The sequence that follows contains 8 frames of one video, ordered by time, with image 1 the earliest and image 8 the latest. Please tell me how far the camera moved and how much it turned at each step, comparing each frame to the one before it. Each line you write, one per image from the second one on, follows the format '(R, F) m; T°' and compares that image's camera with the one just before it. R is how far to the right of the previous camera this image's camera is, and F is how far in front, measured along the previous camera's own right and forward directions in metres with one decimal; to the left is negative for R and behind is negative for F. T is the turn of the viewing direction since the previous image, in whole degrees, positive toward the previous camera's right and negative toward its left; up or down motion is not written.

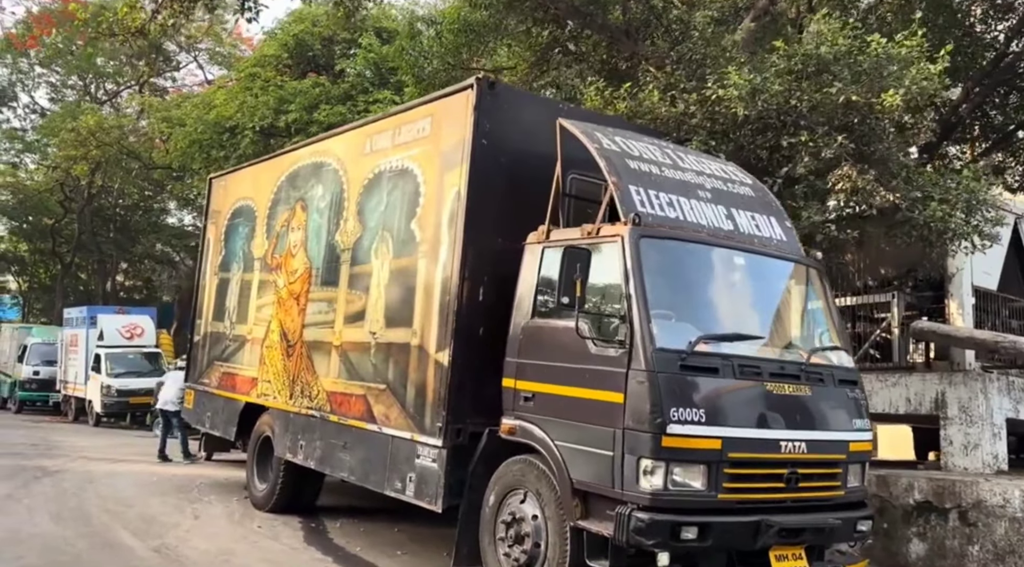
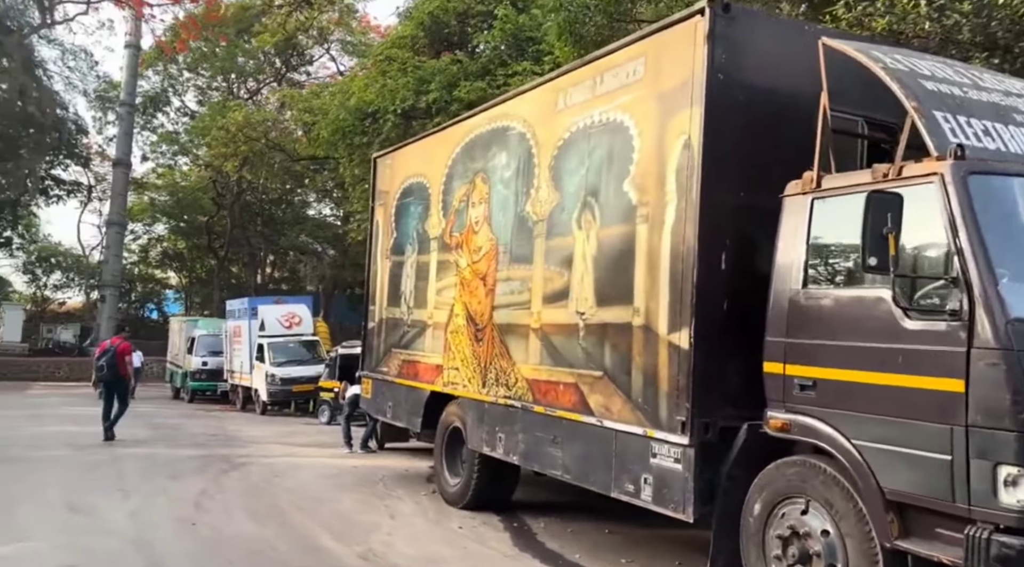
(-0.7, +1.0) m; -8°
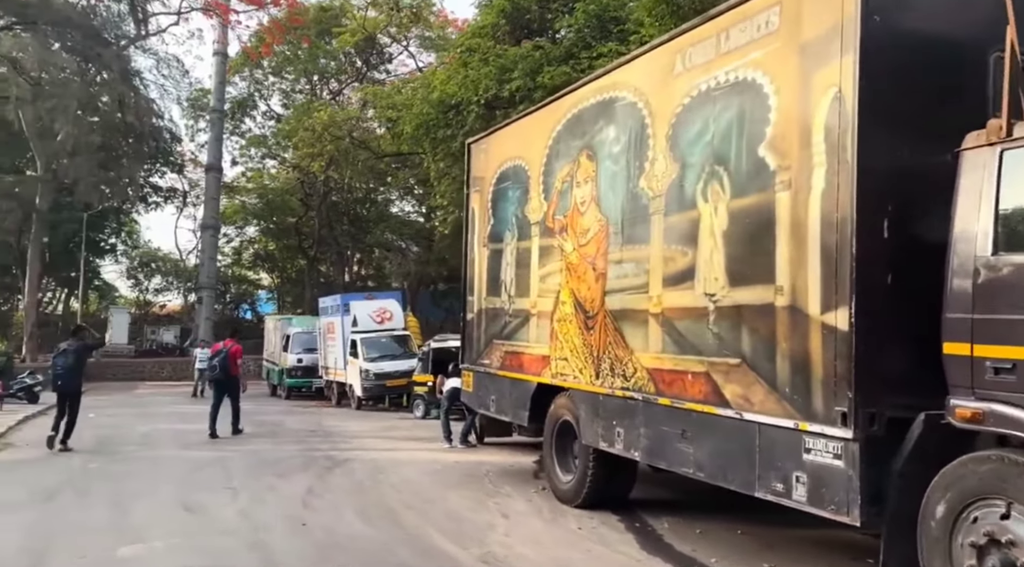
(-0.3, +0.6) m; -5°
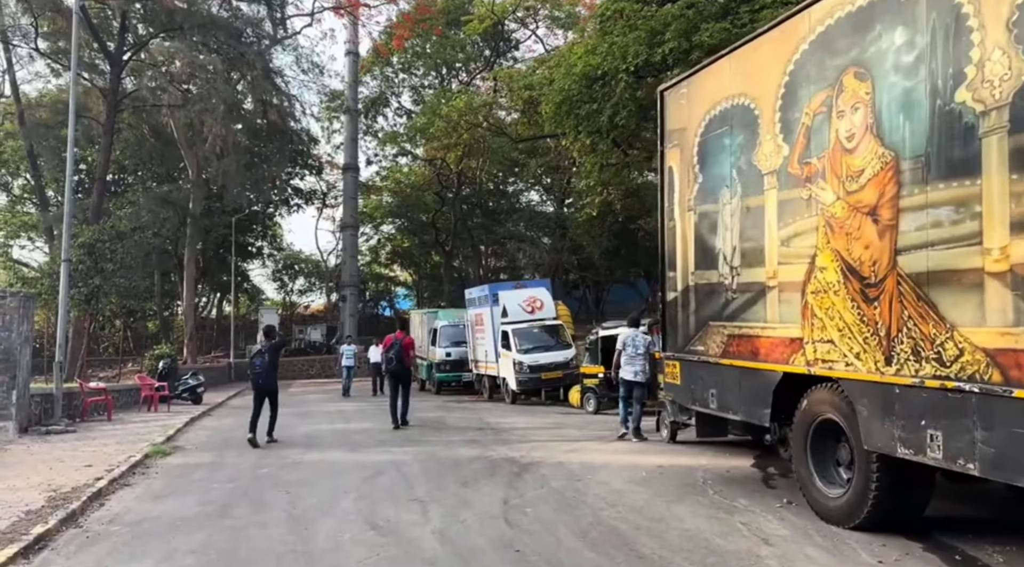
(-0.8, +1.7) m; -8°
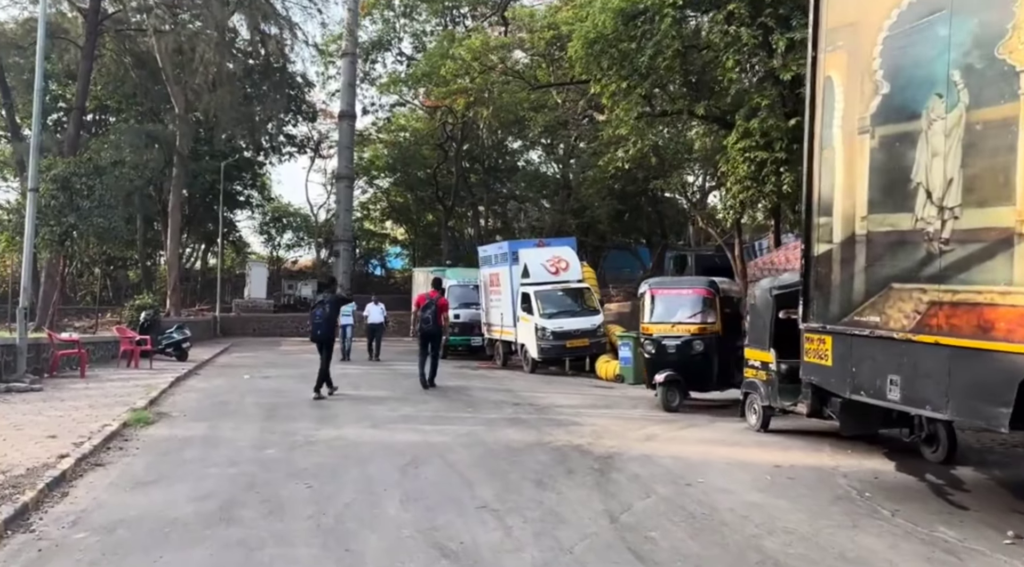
(-0.9, +2.4) m; +1°
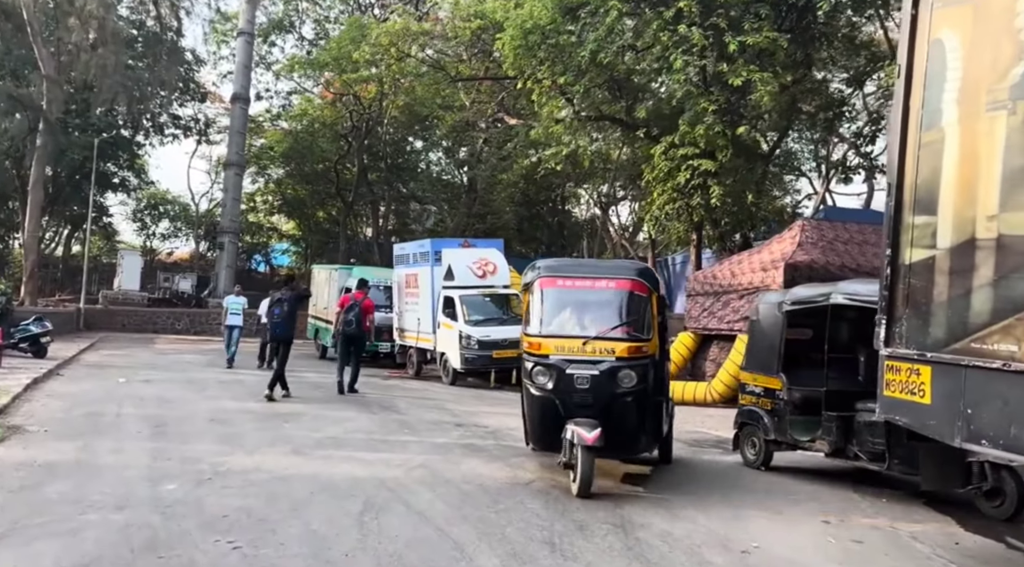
(-0.8, +2.0) m; +7°
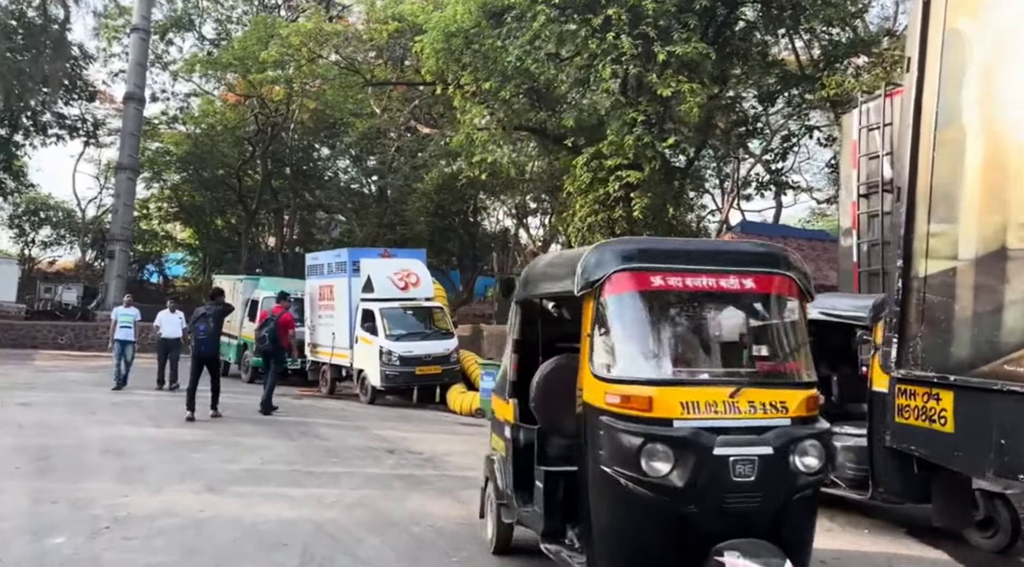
(-0.4, +0.9) m; +6°
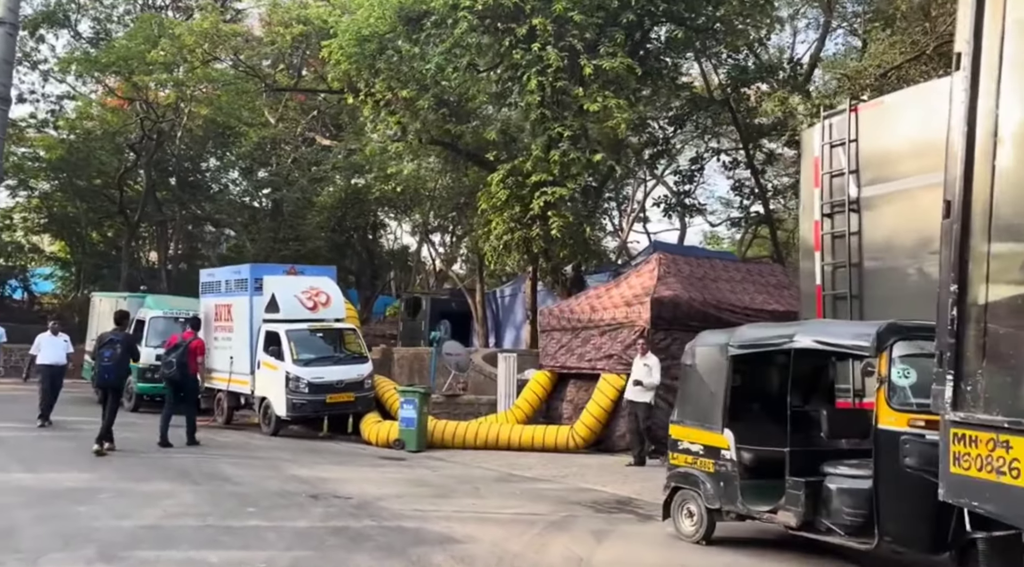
(-0.5, +1.1) m; +7°
